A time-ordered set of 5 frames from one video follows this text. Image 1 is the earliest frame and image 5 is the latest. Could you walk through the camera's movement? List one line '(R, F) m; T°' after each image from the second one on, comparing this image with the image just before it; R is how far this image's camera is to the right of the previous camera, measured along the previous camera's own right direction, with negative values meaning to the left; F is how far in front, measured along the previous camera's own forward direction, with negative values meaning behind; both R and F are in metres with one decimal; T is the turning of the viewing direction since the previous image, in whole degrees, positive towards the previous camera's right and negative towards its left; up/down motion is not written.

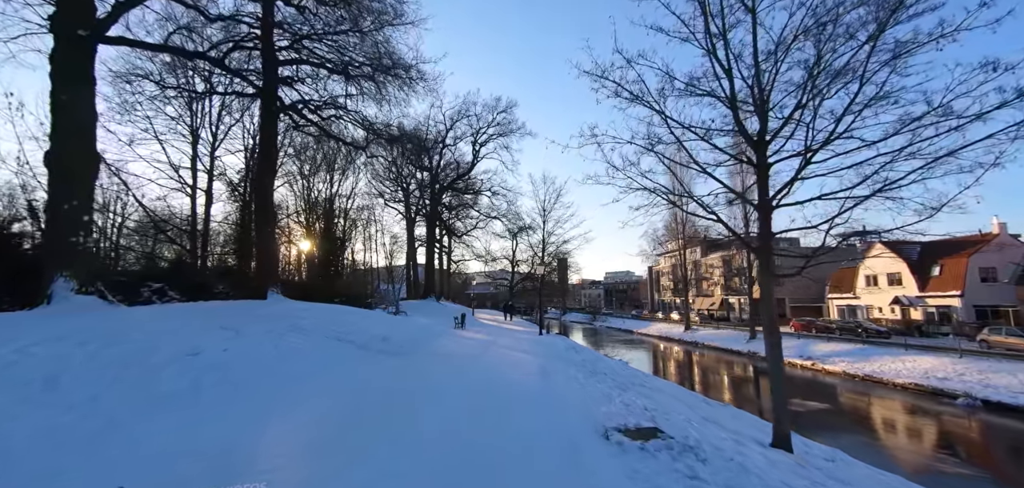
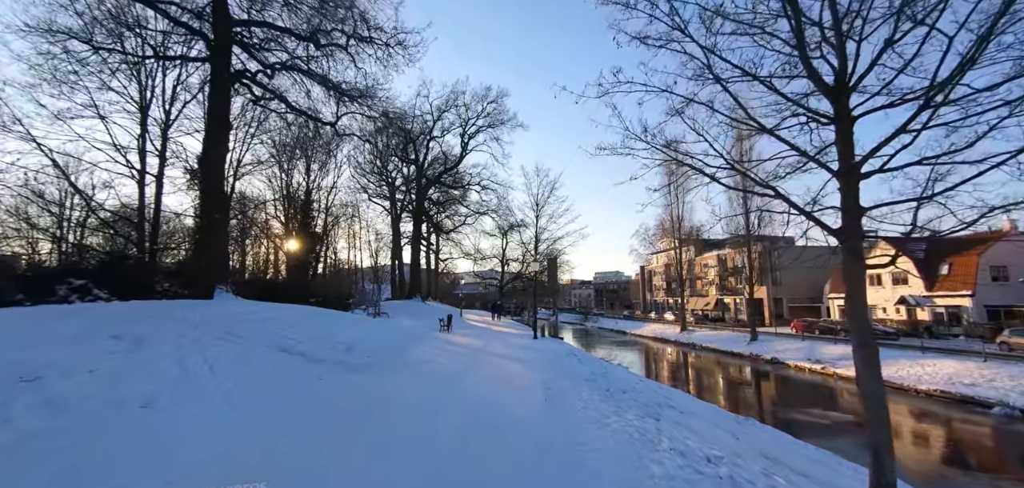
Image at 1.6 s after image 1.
(-0.1, +1.8) m; +1°
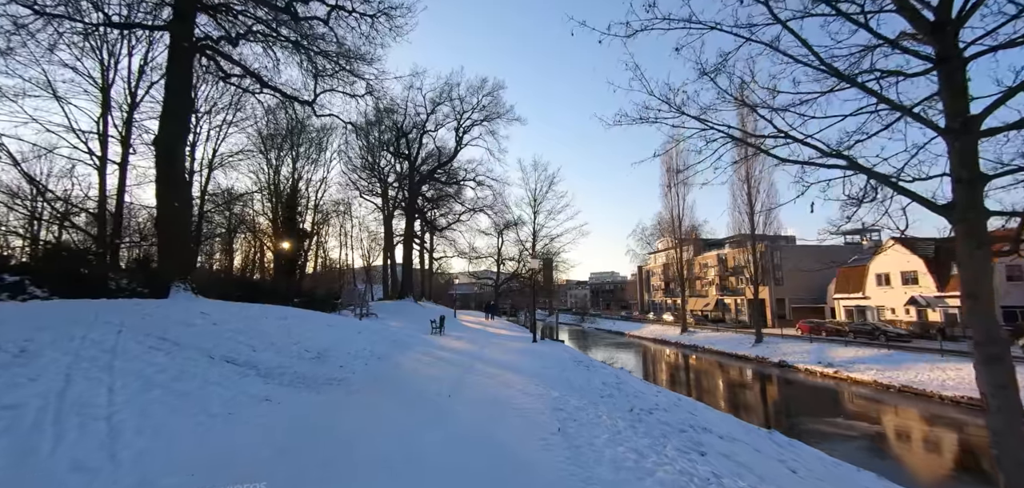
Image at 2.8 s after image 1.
(-0.1, +1.2) m; +1°
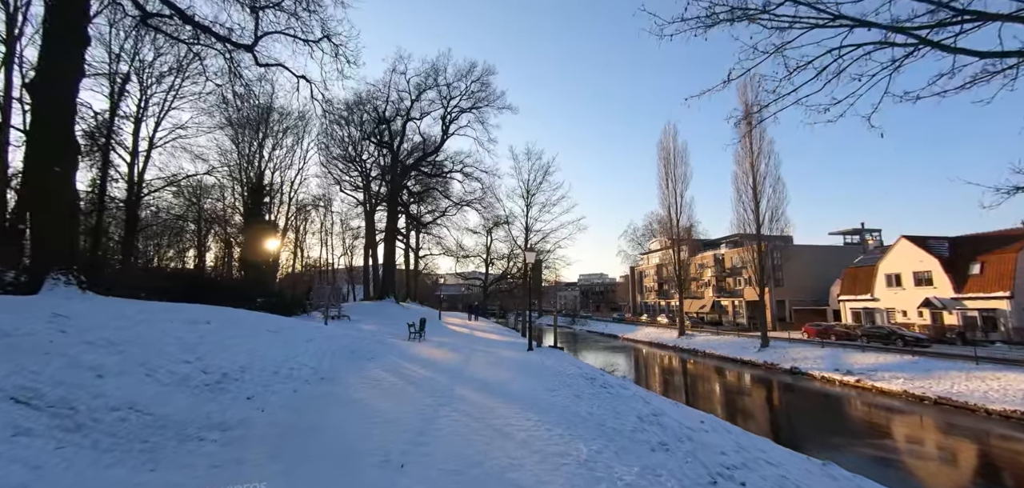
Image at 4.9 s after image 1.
(-0.1, +2.2) m; +1°
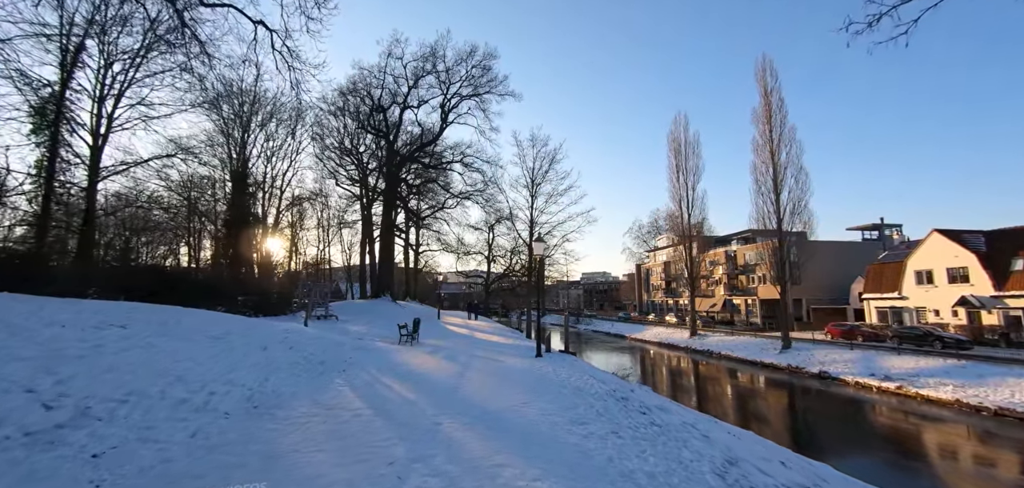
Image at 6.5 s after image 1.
(-0.1, +1.8) m; 0°
